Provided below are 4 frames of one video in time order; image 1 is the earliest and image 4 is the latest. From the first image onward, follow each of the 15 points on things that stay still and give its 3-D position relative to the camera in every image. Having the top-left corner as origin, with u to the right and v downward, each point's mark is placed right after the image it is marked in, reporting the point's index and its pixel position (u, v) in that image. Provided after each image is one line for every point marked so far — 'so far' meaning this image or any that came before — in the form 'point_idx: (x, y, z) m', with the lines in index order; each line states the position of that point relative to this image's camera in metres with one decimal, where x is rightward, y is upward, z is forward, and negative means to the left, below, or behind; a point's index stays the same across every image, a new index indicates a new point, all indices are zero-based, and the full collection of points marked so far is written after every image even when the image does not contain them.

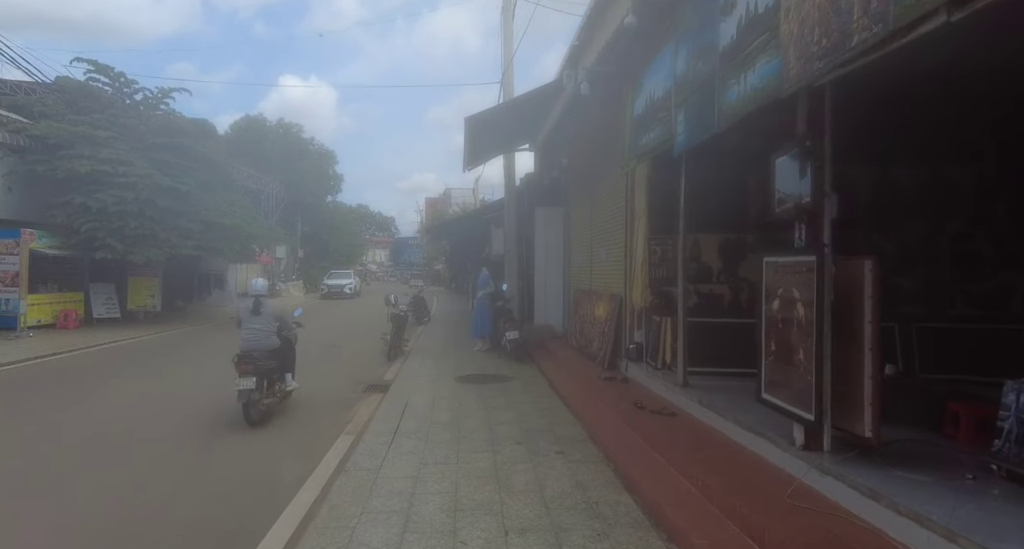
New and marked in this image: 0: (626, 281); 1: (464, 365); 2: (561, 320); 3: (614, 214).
0: (+1.5, -0.1, +7.9) m
1: (-0.9, -1.6, +10.2) m
2: (+1.1, -1.0, +12.5) m
3: (+1.5, +0.9, +8.7) m
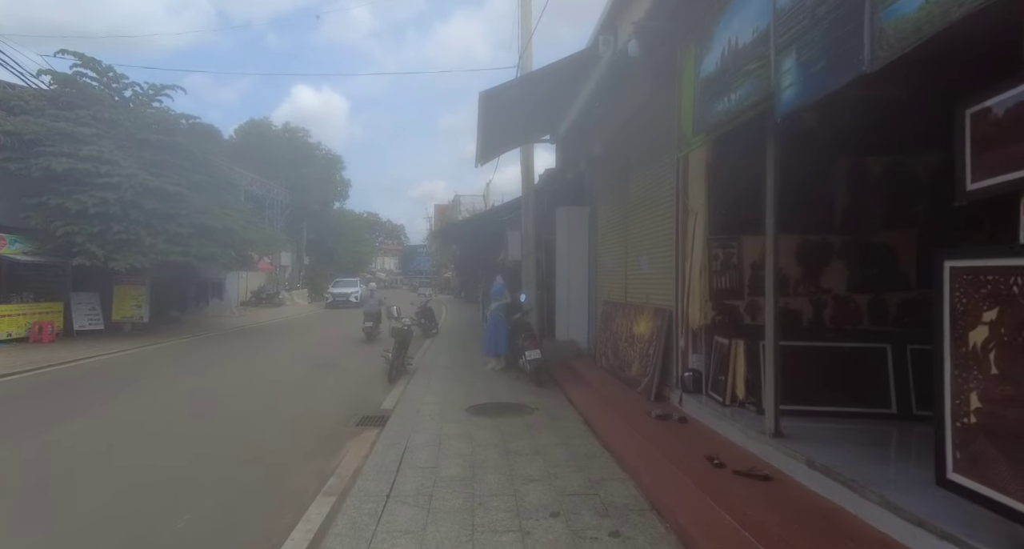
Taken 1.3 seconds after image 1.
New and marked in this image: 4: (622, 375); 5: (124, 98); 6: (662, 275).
0: (+1.8, -0.2, +6.5) m
1: (-0.6, -1.7, +8.7) m
2: (+1.4, -1.2, +11.0) m
3: (+1.8, +0.8, +7.2) m
4: (+1.5, -1.3, +7.8) m
5: (-11.1, +5.0, +16.9) m
6: (+1.8, 0.0, +7.3) m
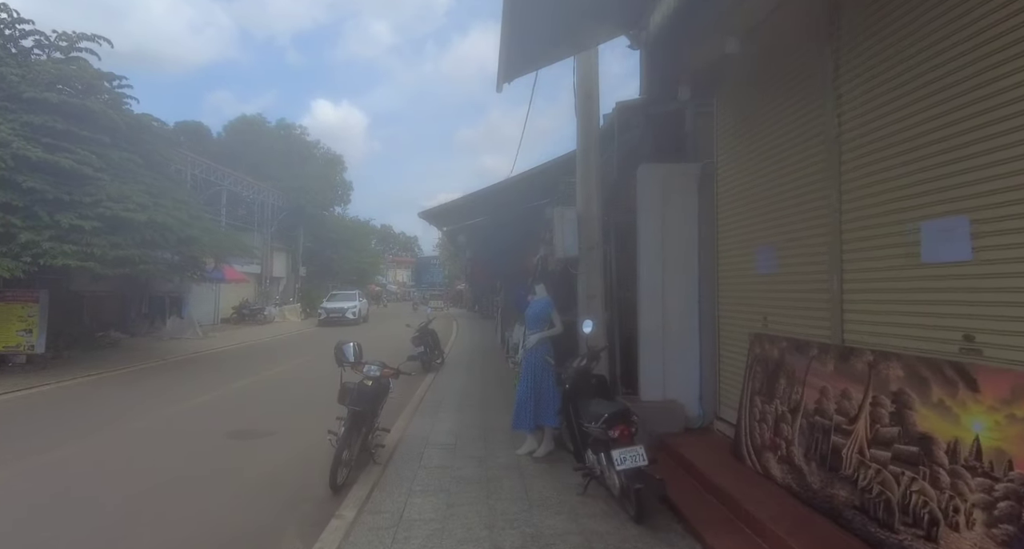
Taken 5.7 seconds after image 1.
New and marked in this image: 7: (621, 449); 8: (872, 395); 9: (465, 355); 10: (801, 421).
0: (+2.2, -0.2, +1.6) m
1: (-0.1, -1.8, +3.9) m
2: (+1.9, -1.3, +6.2) m
3: (+2.2, +0.8, +2.4) m
4: (+2.0, -1.4, +3.0) m
5: (-10.4, +4.8, +12.5) m
6: (+2.2, 0.0, +2.5) m
7: (+0.8, -1.2, +4.2) m
8: (+2.1, -0.7, +3.5) m
9: (-1.2, -2.1, +15.4) m
10: (+1.9, -1.0, +4.0) m
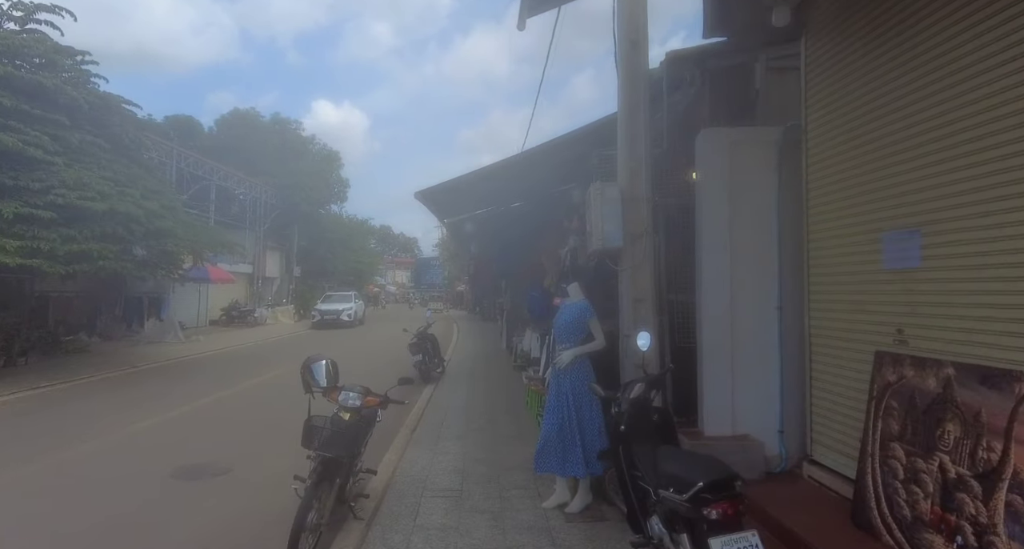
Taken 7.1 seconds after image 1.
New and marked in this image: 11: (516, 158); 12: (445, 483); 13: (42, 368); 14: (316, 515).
0: (+2.4, -0.1, +0.2) m
1: (+0.1, -1.7, +2.4) m
2: (+2.1, -1.3, +4.7) m
3: (+2.4, +0.8, +1.0) m
4: (+2.2, -1.3, +1.6) m
5: (-10.2, +4.8, +11.0) m
6: (+2.4, 0.0, +1.0) m
7: (+1.0, -1.2, +2.7) m
8: (+2.3, -0.7, +2.0) m
9: (-1.0, -2.1, +13.9) m
10: (+2.1, -1.0, +2.6) m
11: (0.0, +1.3, +6.4) m
12: (-0.6, -1.8, +5.3) m
13: (-10.5, -2.0, +13.1) m
14: (-1.3, -1.6, +3.9) m
